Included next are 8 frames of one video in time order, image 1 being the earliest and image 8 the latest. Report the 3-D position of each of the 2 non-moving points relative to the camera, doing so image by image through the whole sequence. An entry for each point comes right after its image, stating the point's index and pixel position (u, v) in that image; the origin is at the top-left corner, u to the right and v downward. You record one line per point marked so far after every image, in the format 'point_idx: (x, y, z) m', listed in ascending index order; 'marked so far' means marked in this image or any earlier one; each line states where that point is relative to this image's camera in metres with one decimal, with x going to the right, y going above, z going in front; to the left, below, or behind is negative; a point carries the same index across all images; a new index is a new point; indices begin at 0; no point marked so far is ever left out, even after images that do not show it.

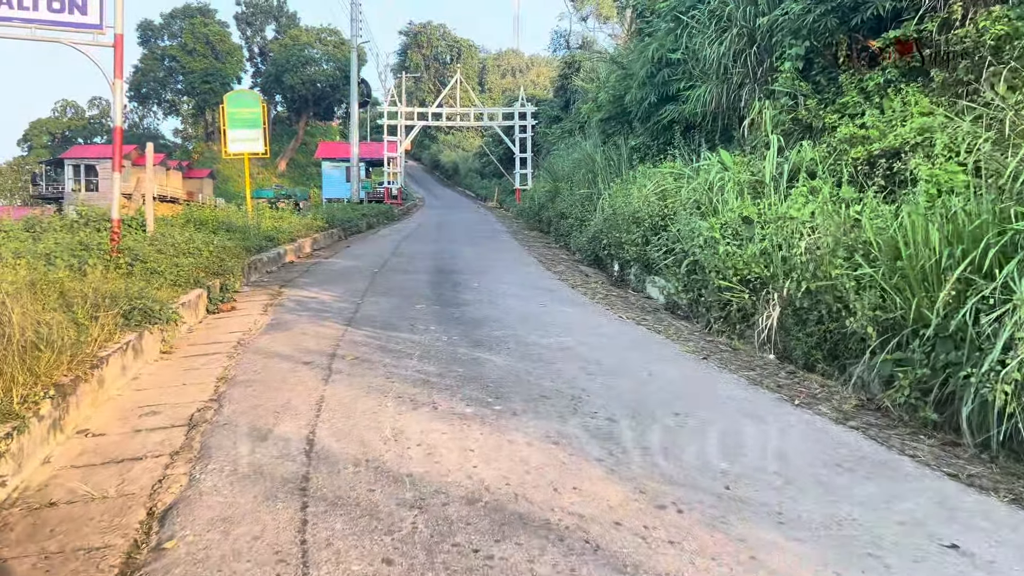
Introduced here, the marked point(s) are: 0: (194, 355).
0: (-1.8, -0.4, +4.6) m
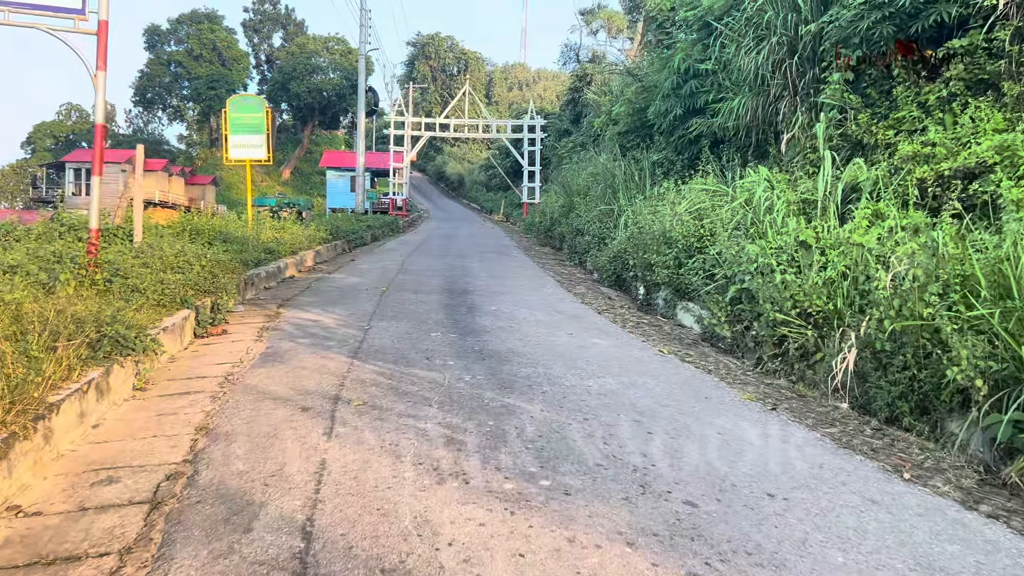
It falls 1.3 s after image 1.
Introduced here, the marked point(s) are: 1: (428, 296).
0: (-1.7, -0.5, +3.9) m
1: (-0.8, -0.1, +7.5) m
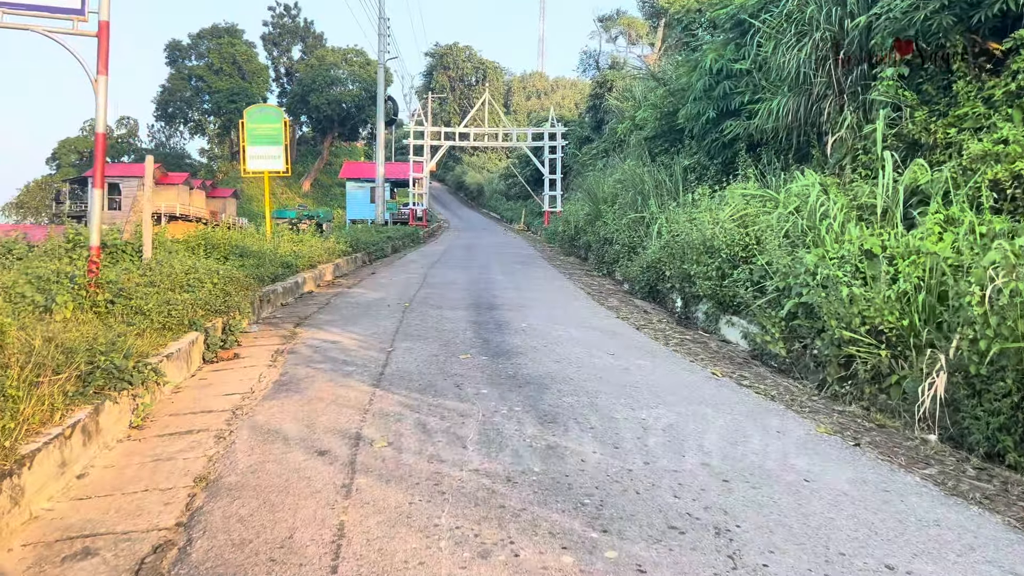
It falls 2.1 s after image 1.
0: (-1.5, -0.6, +3.4) m
1: (-0.5, -0.2, +7.0) m
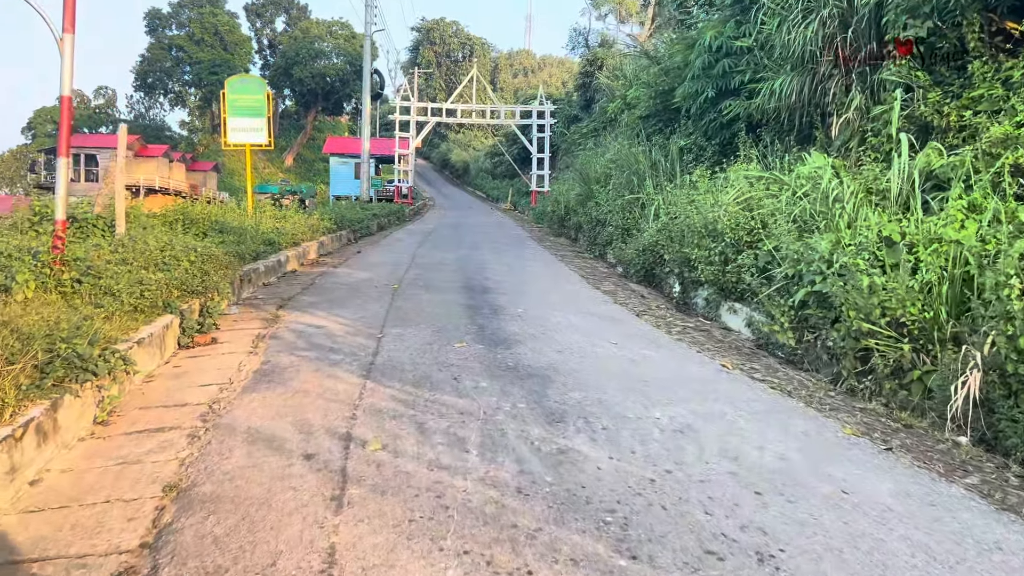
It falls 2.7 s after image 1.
0: (-1.4, -0.6, +3.1) m
1: (-0.6, -0.1, +6.7) m
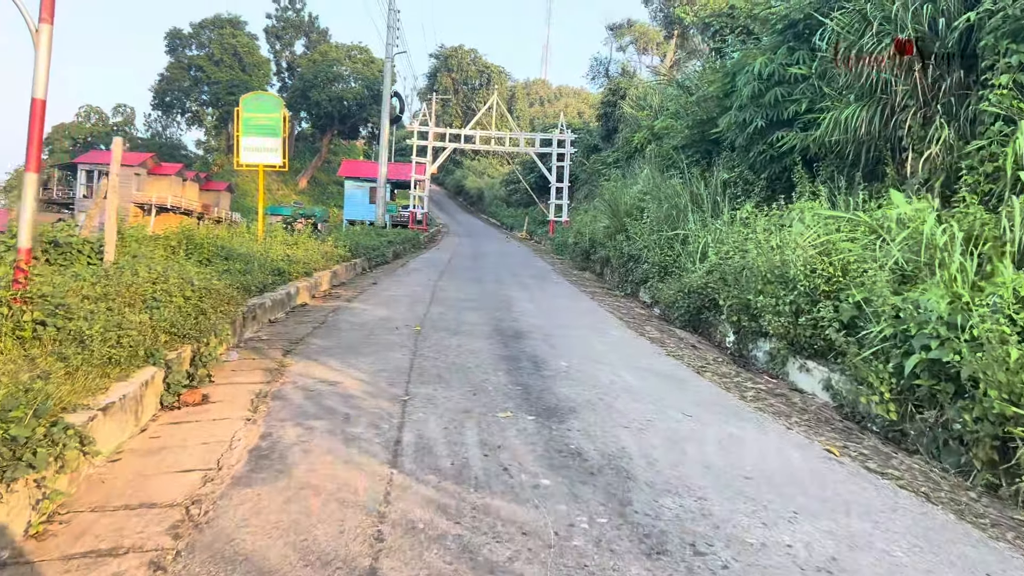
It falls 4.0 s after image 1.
0: (-1.2, -0.7, +2.2) m
1: (-0.3, -0.4, +5.8) m
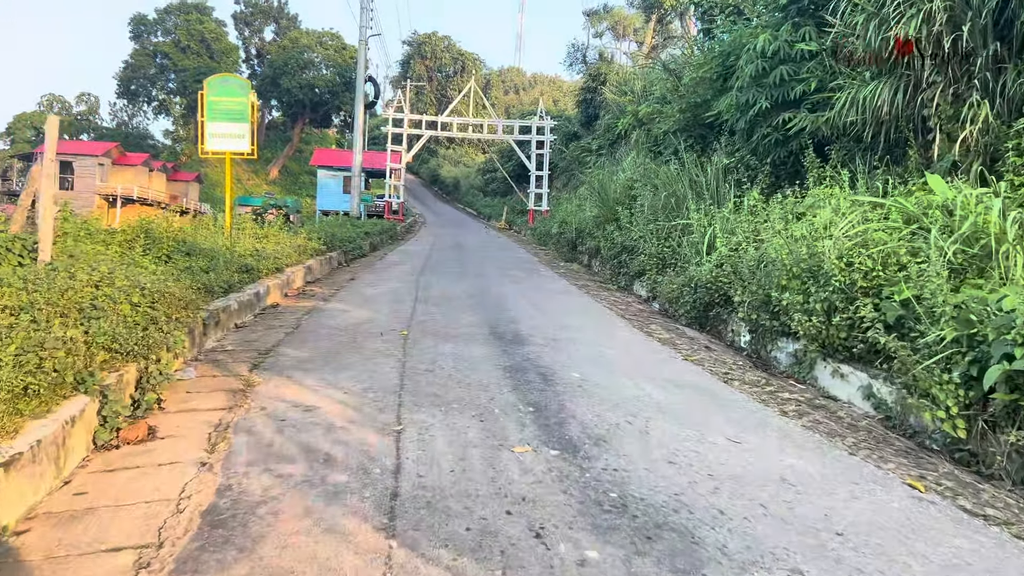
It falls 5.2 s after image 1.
0: (-1.1, -0.8, +1.5) m
1: (-0.3, -0.4, +5.1) m
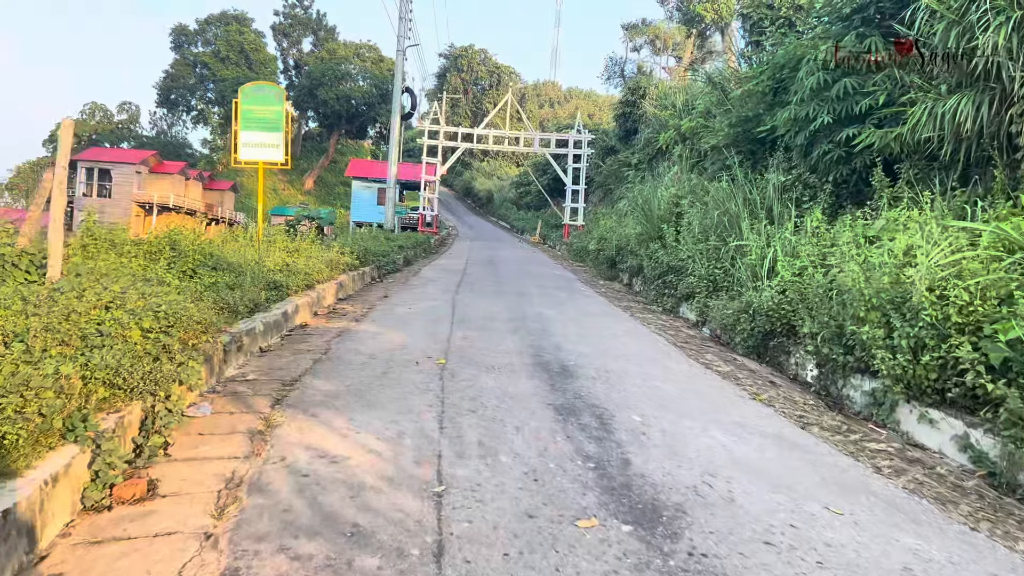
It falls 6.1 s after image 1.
0: (-0.9, -0.9, +1.0) m
1: (0.0, -0.6, +4.6) m
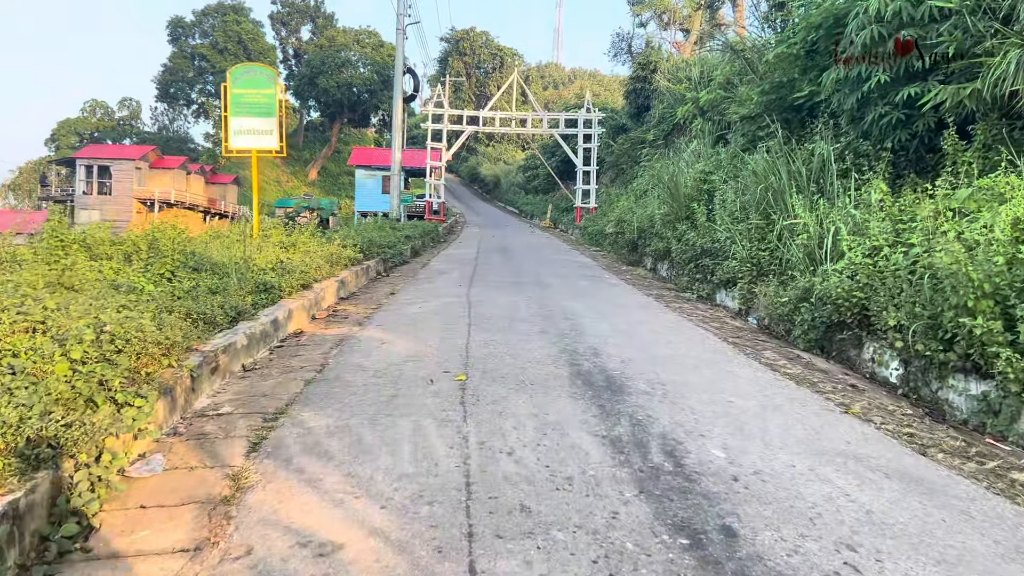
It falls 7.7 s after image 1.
0: (-0.8, -1.0, +0.1) m
1: (+0.2, -0.6, +3.7) m
